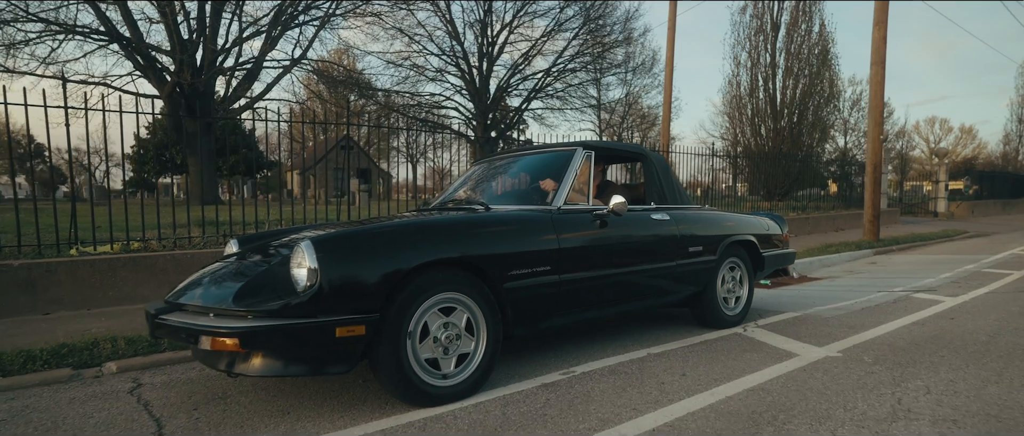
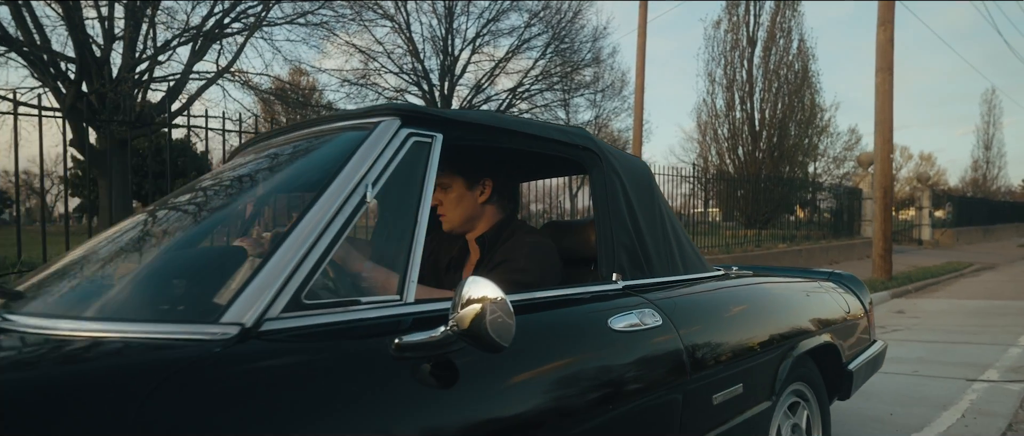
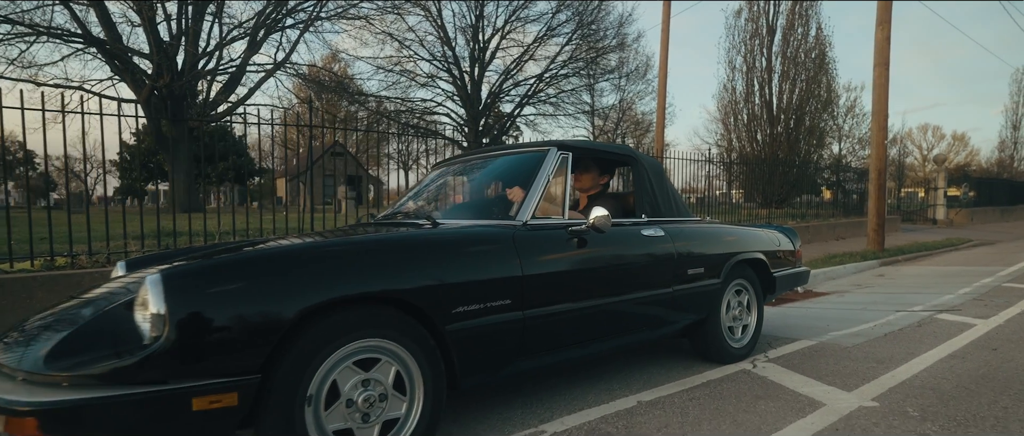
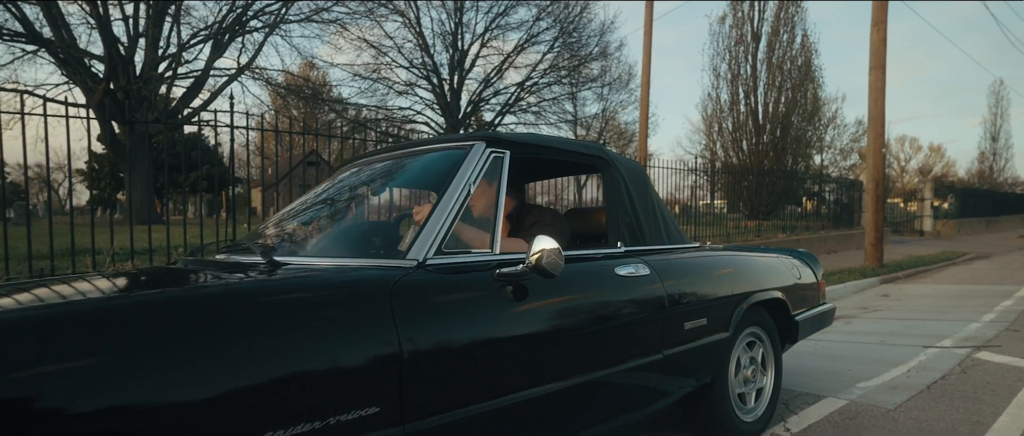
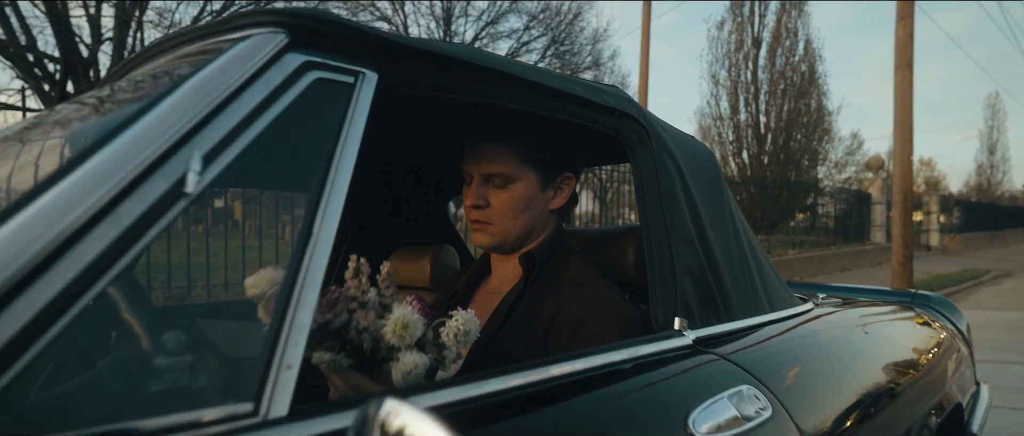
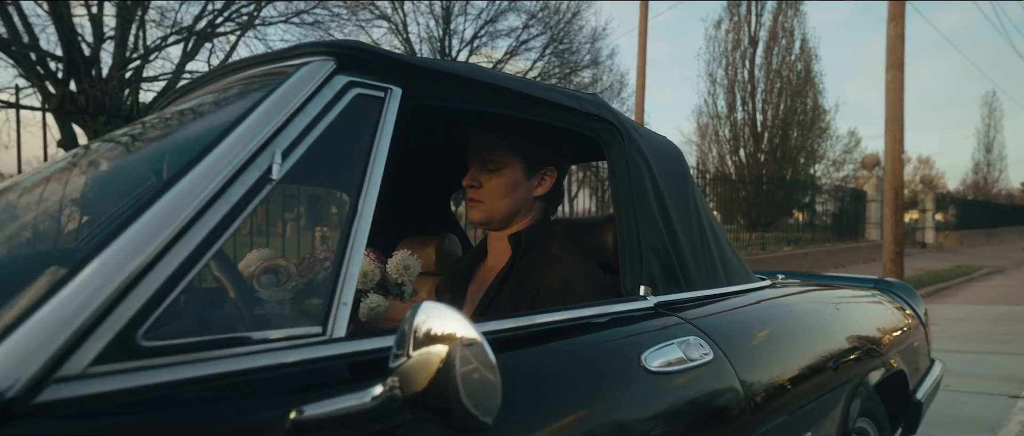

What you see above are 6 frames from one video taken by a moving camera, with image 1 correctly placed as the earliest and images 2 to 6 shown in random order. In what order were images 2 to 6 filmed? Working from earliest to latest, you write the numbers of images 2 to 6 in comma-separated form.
3, 4, 2, 6, 5
